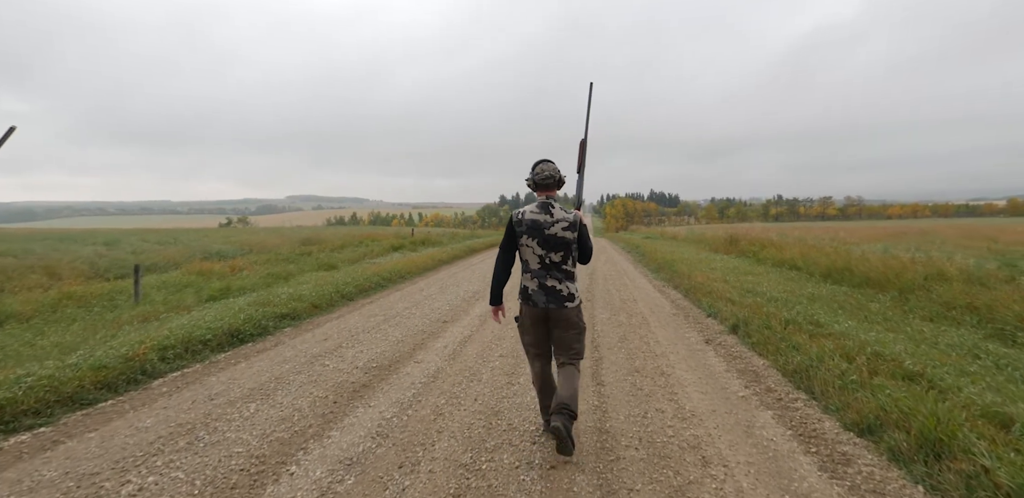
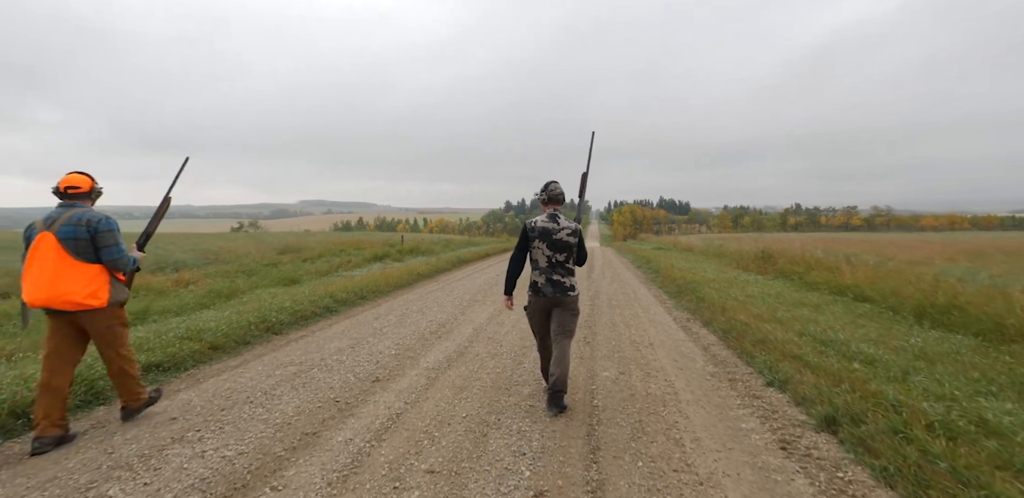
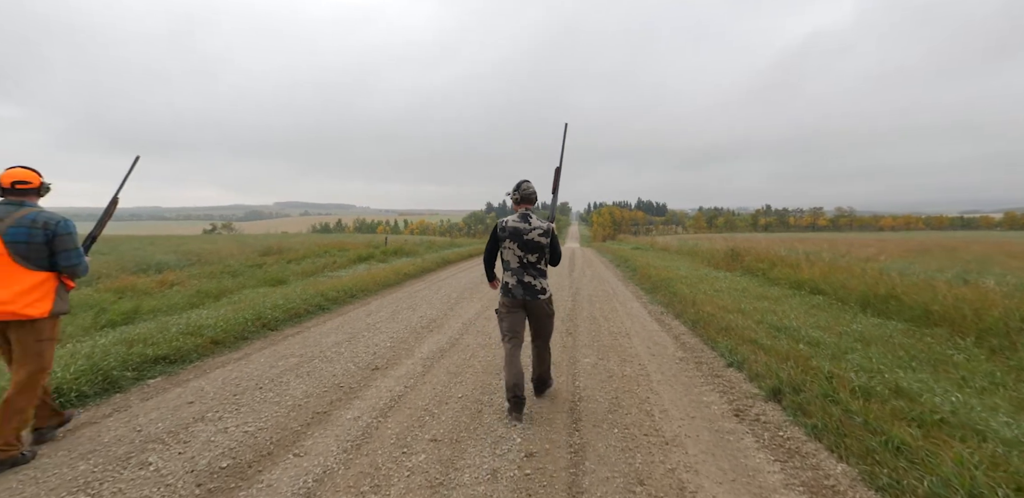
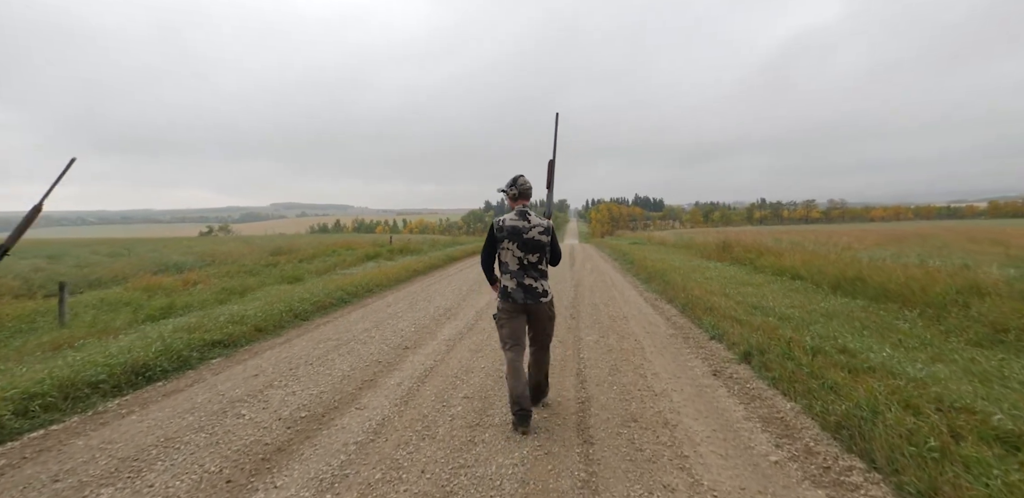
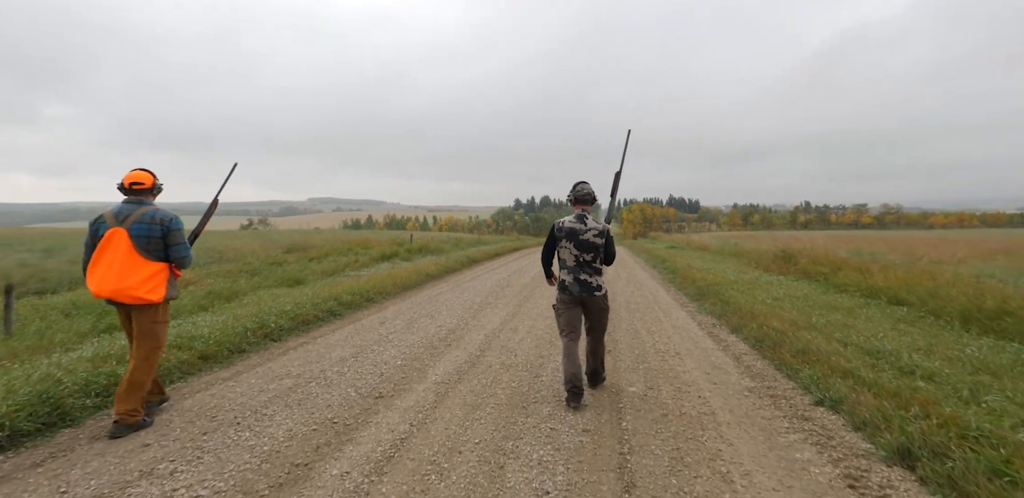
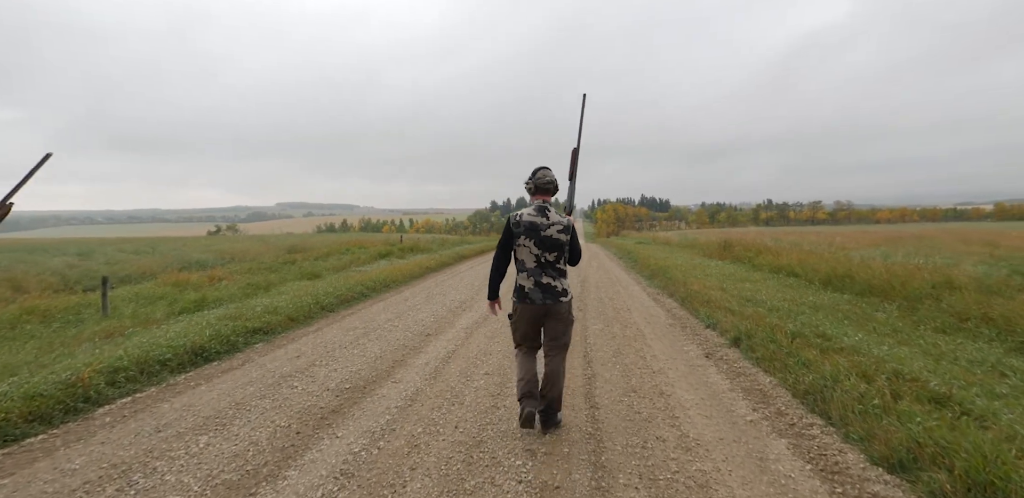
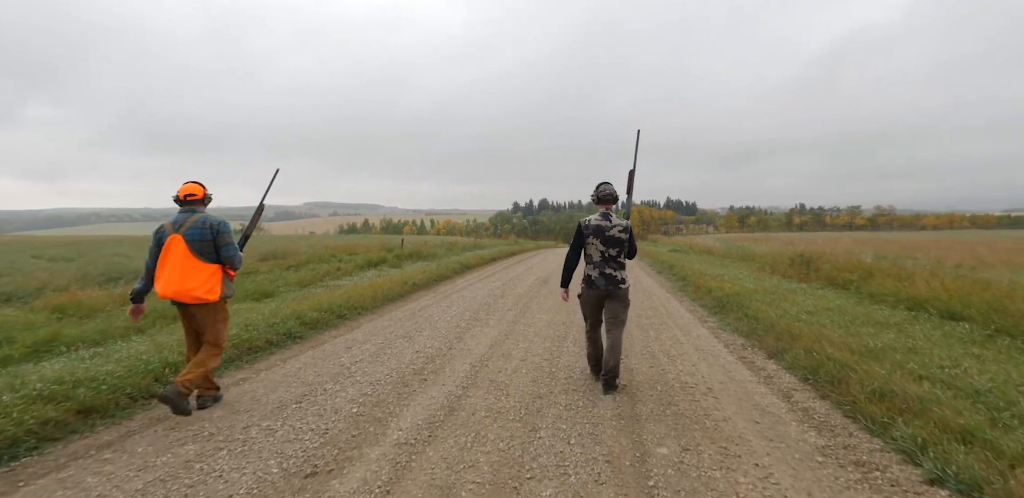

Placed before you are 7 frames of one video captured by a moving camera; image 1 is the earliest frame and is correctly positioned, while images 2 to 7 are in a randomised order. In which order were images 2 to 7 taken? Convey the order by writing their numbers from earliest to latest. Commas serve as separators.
6, 4, 3, 2, 5, 7
